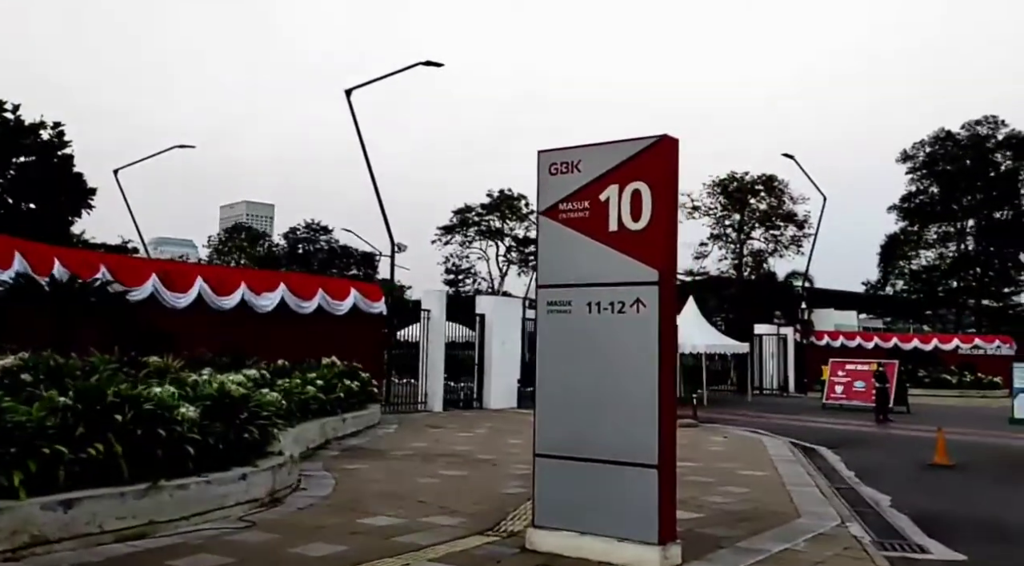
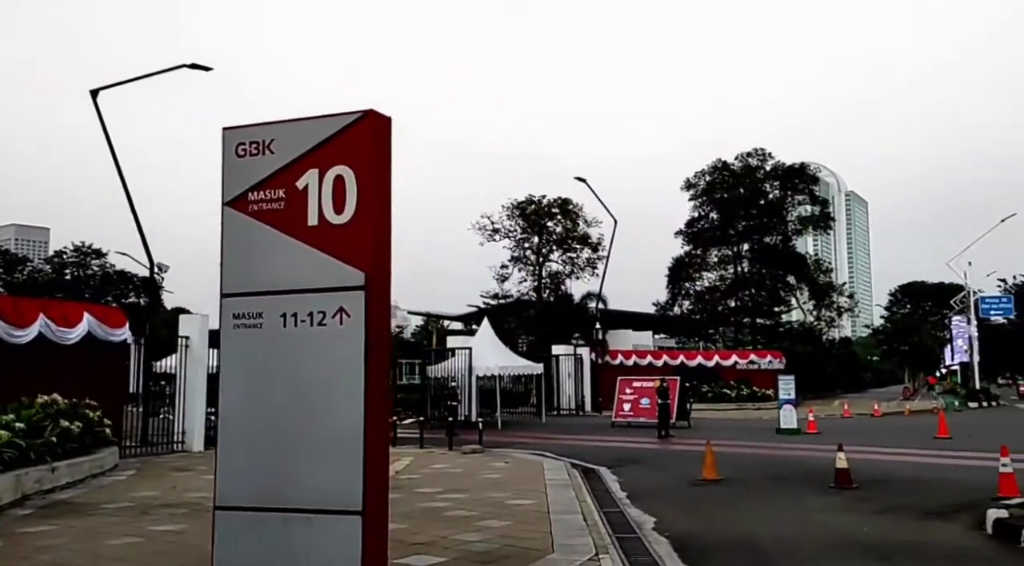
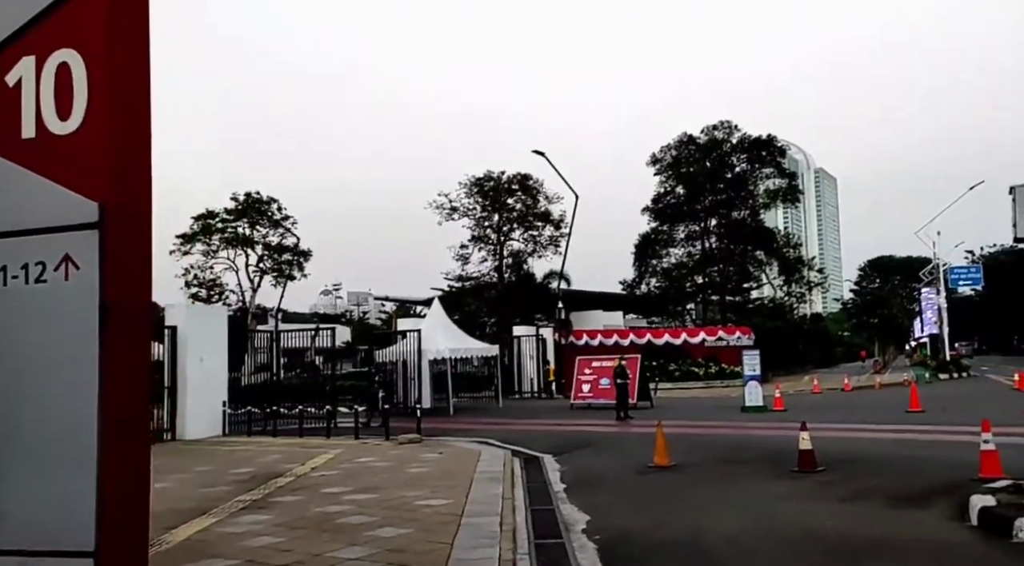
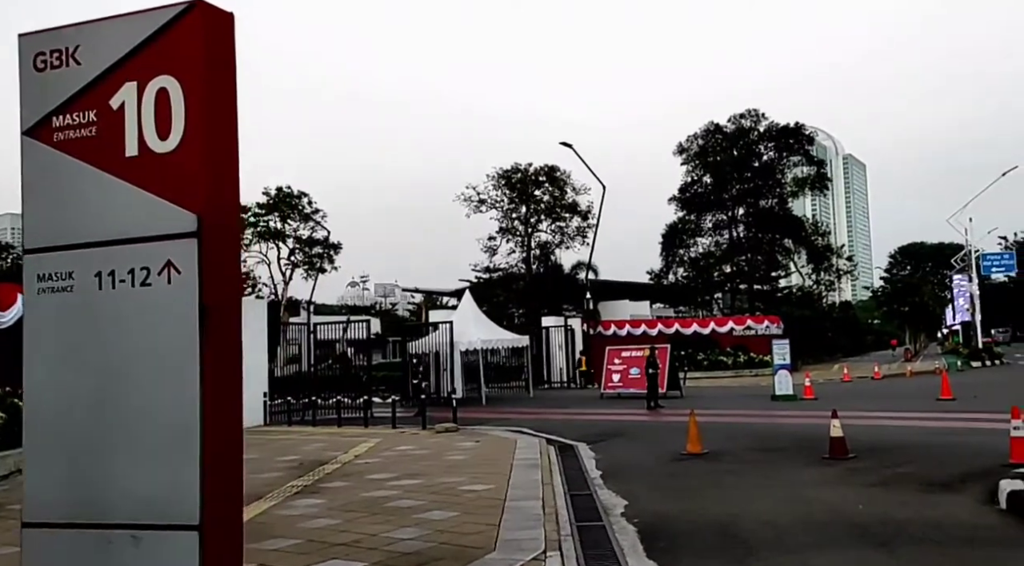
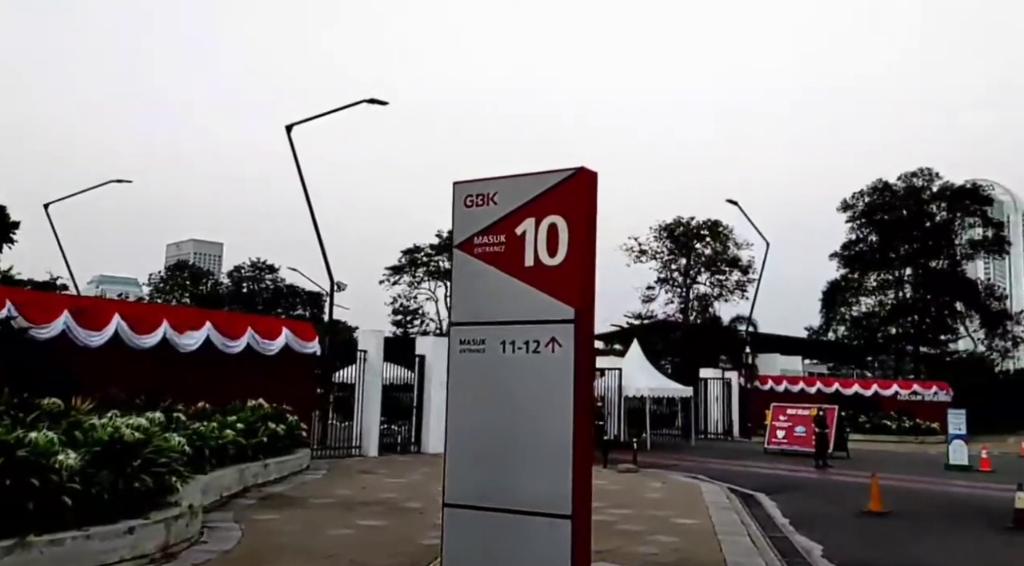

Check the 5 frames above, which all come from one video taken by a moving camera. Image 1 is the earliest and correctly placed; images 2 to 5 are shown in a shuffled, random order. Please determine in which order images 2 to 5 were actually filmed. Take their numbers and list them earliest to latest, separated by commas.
5, 2, 4, 3
